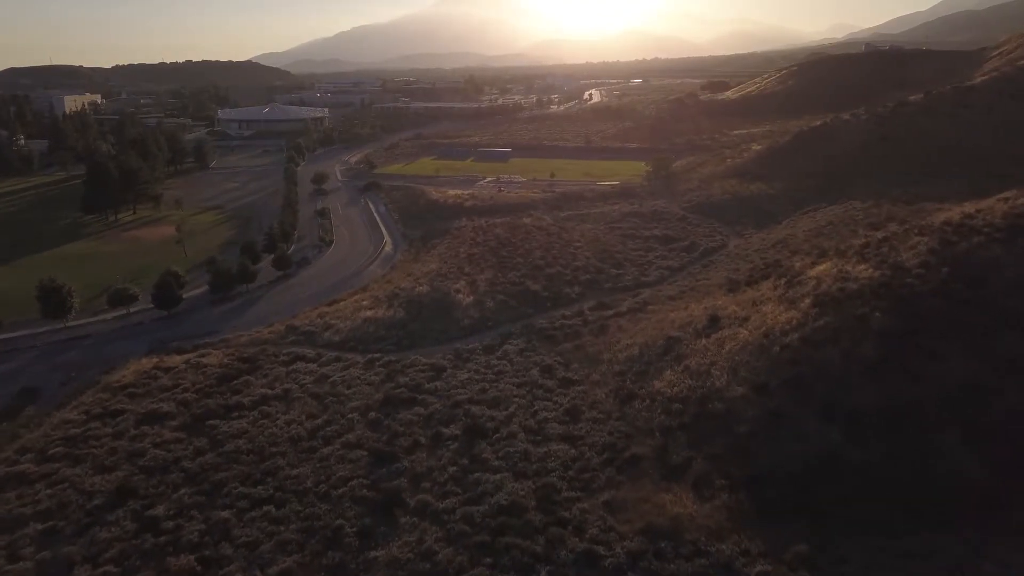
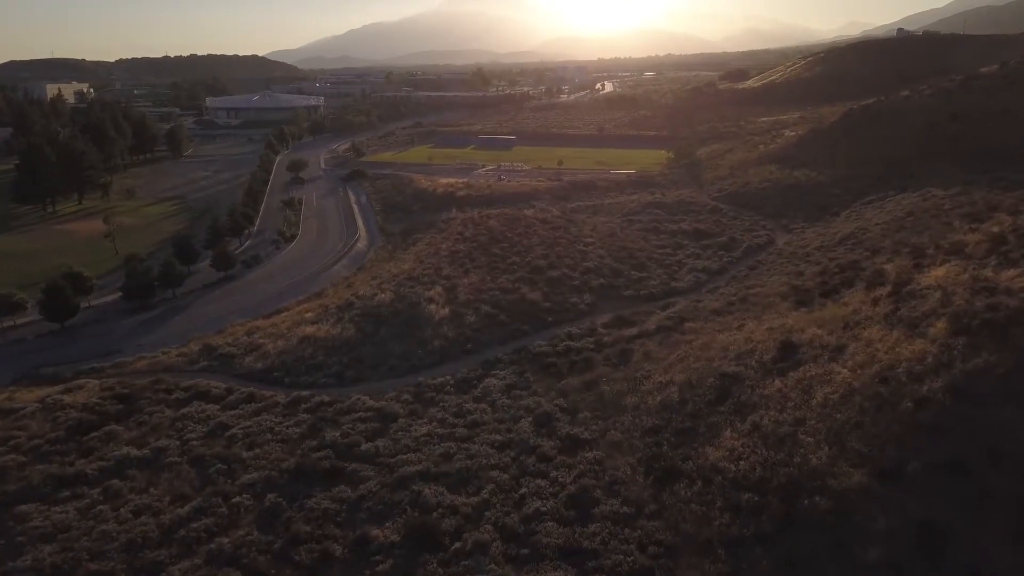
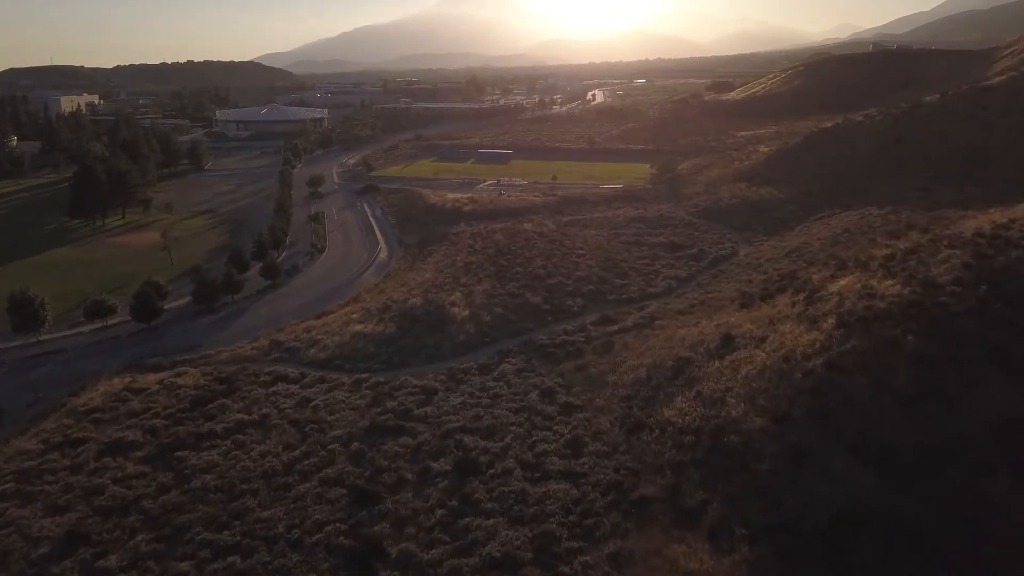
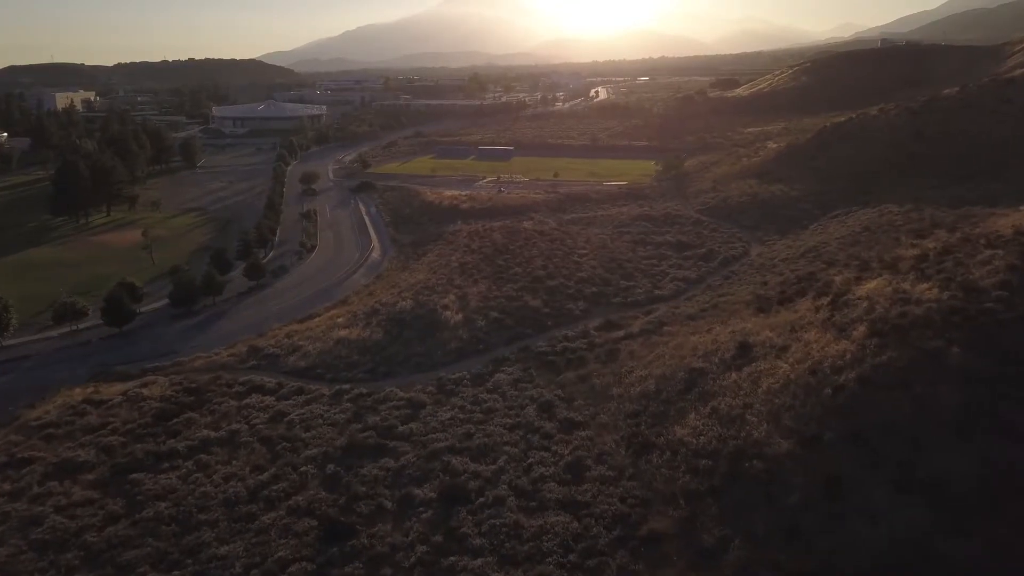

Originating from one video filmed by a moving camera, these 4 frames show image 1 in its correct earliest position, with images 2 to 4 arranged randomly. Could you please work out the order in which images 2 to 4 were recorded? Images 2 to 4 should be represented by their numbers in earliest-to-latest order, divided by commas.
3, 4, 2
